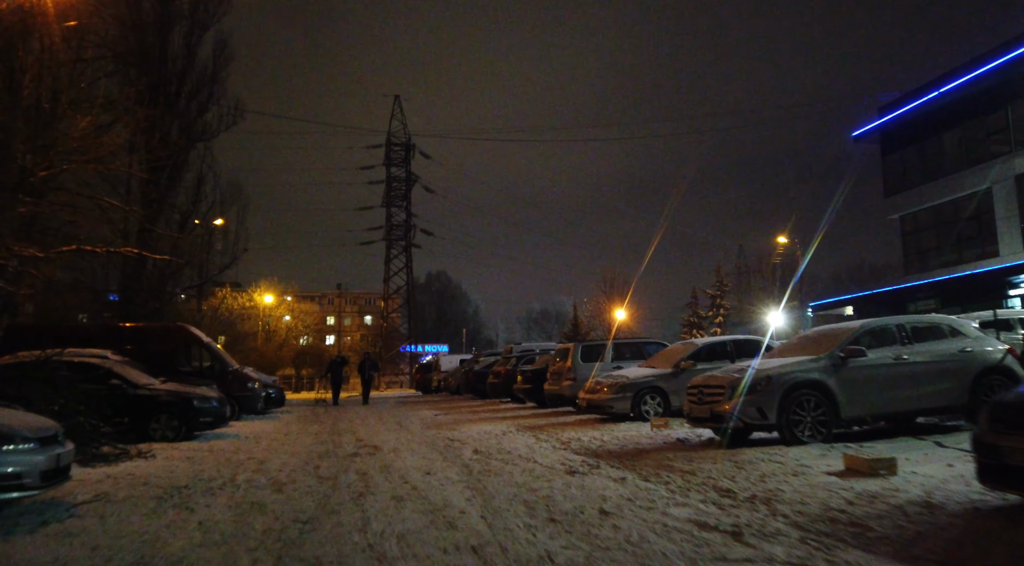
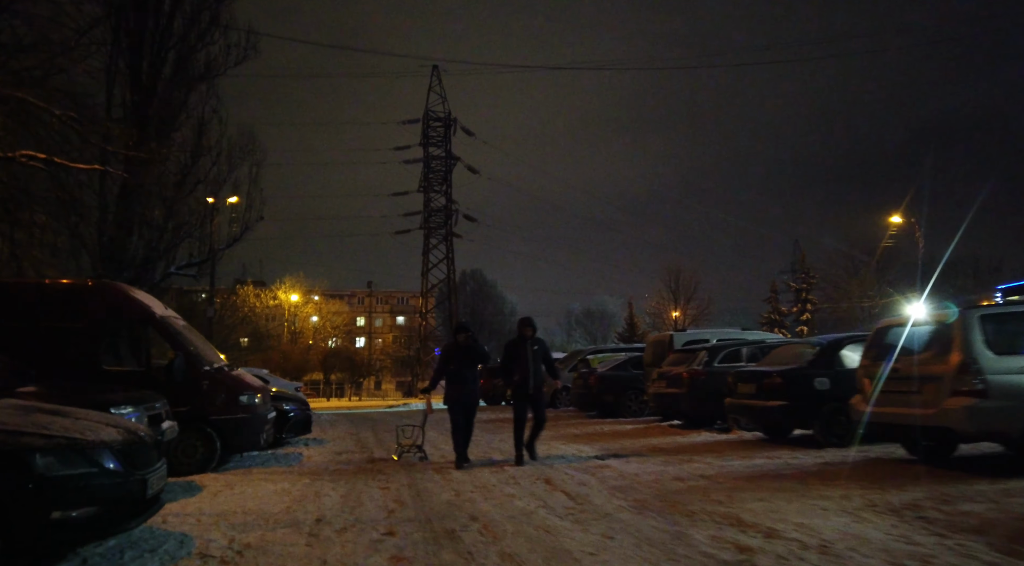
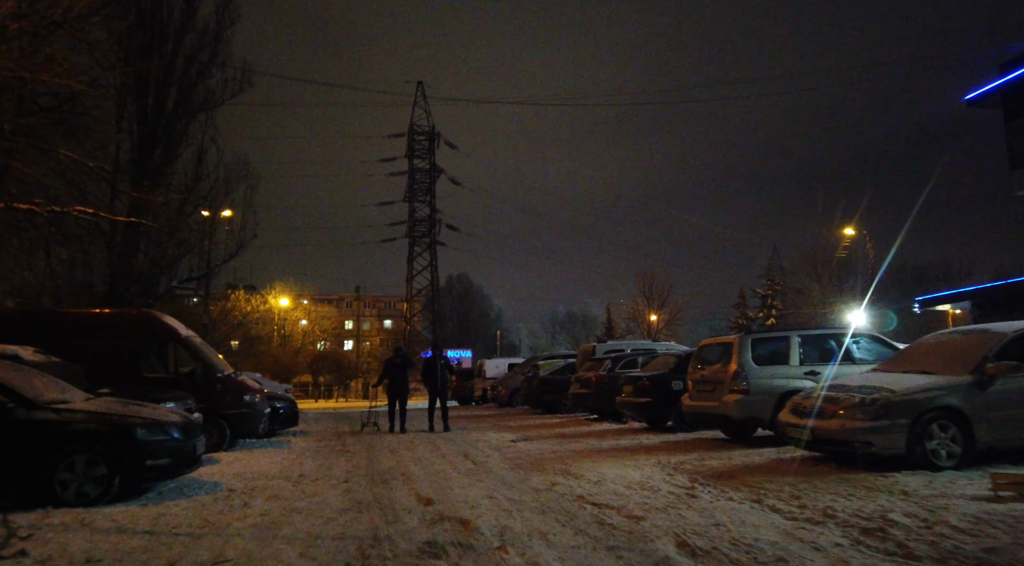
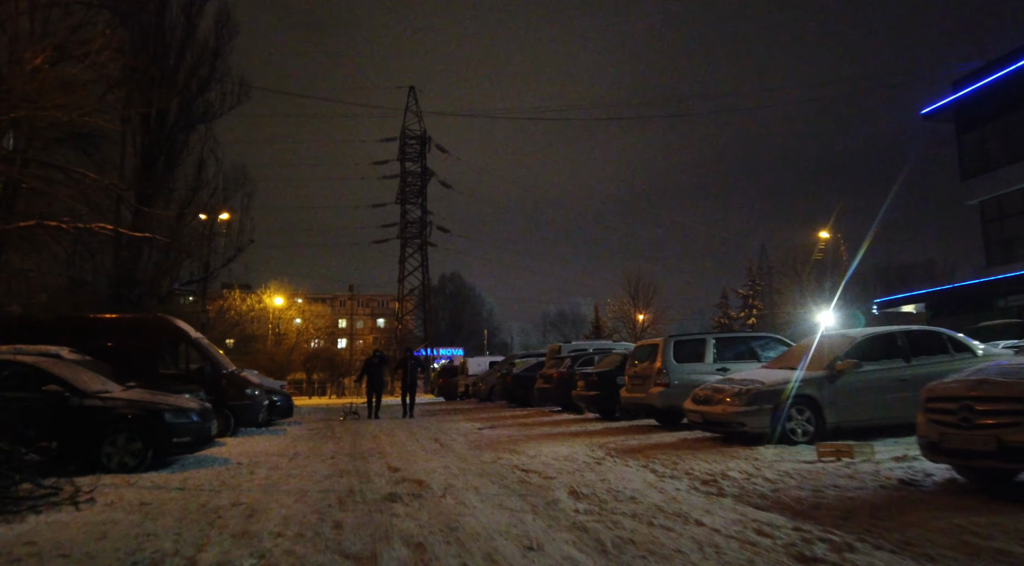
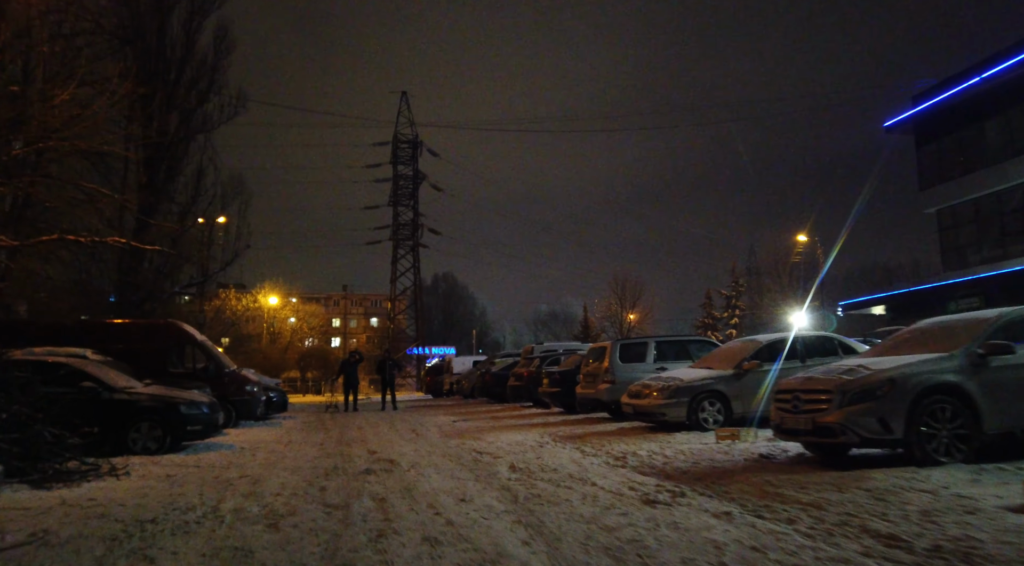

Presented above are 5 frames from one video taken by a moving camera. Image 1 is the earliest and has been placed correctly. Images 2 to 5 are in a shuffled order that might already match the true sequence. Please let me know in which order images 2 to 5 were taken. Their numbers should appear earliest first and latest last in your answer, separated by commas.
5, 4, 3, 2
